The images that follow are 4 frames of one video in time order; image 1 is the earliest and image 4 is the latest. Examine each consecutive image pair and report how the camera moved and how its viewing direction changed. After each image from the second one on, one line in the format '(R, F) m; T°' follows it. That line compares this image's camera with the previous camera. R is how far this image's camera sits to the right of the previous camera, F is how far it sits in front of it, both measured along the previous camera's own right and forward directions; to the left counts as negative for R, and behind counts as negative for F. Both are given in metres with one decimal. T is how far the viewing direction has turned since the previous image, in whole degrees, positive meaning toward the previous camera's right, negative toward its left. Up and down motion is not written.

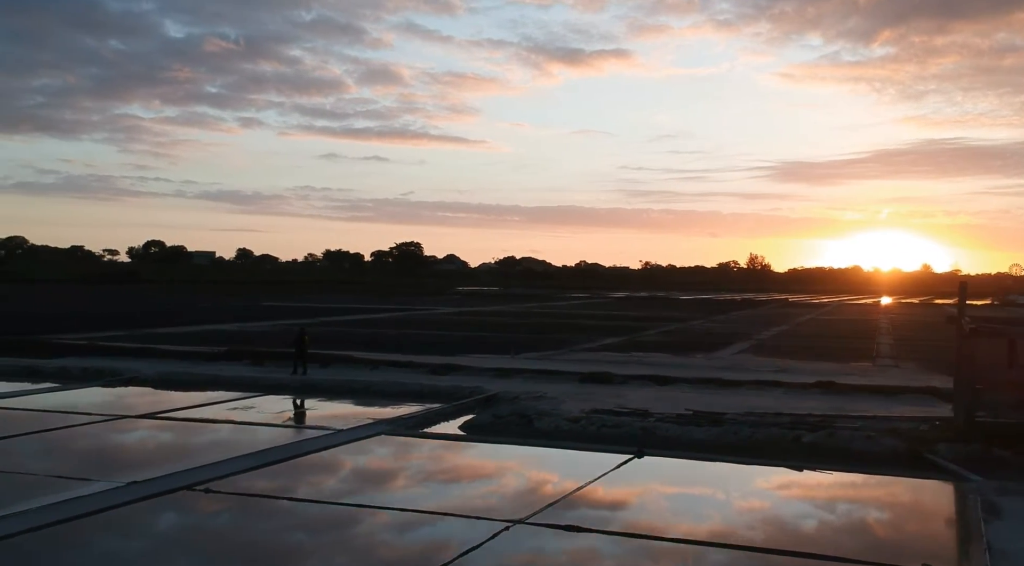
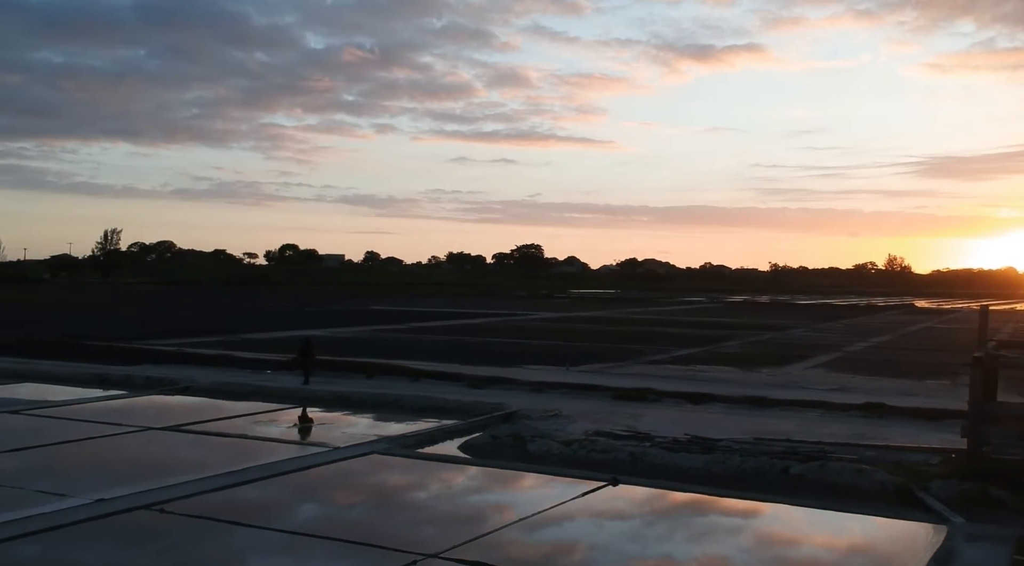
(+1.7, +0.1) m; -9°
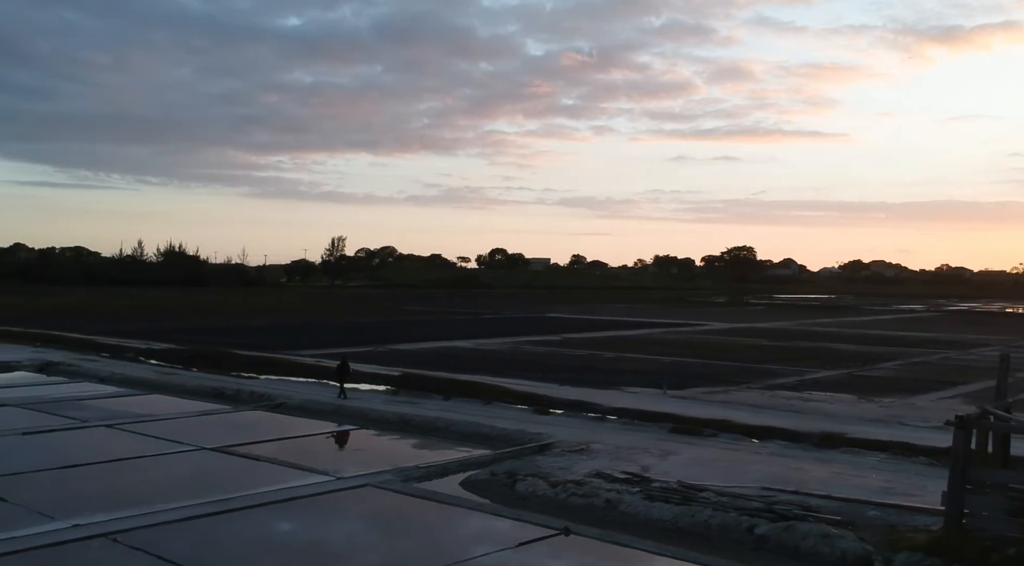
(+3.2, +0.3) m; -15°
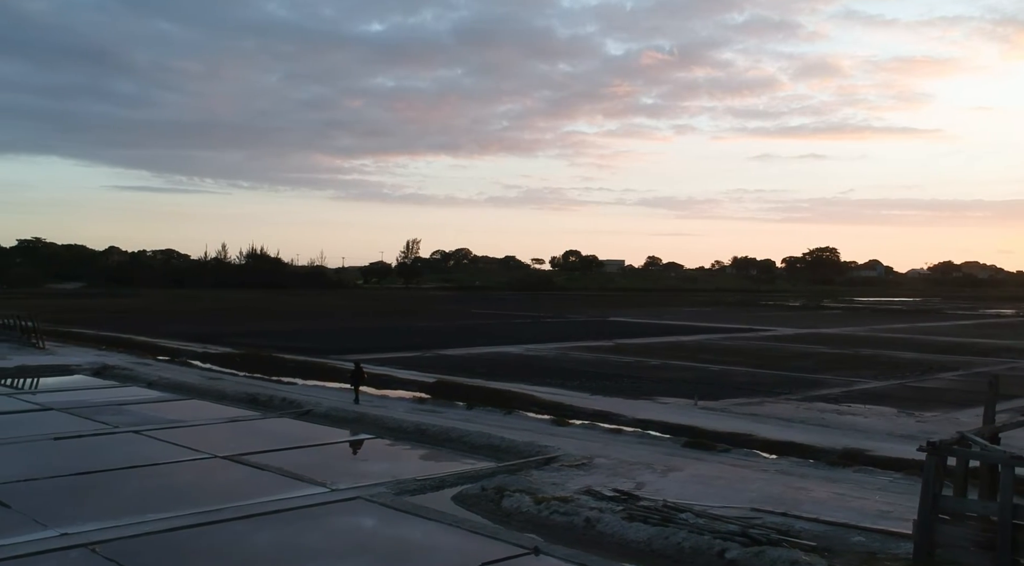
(+1.3, +0.1) m; -6°
